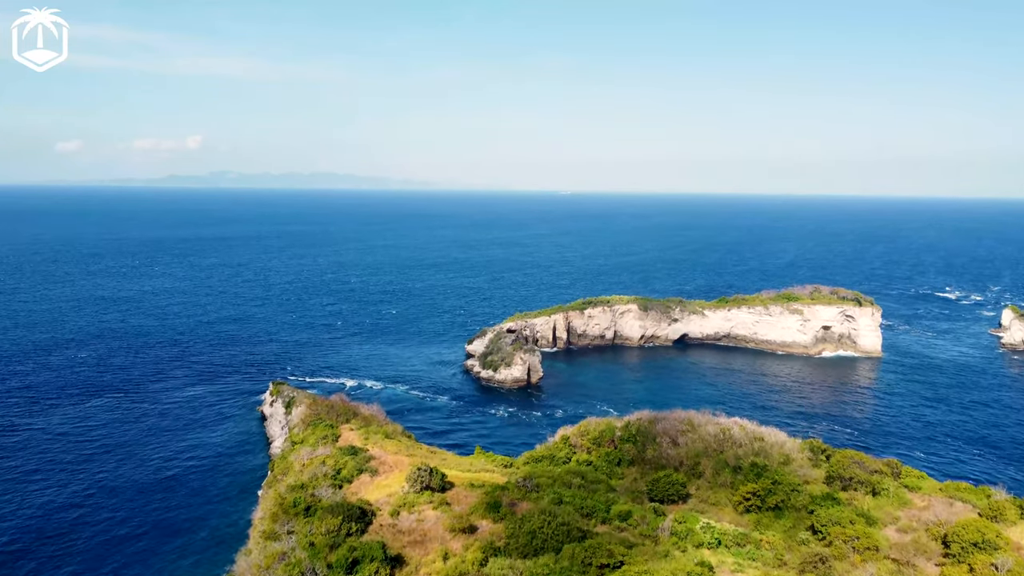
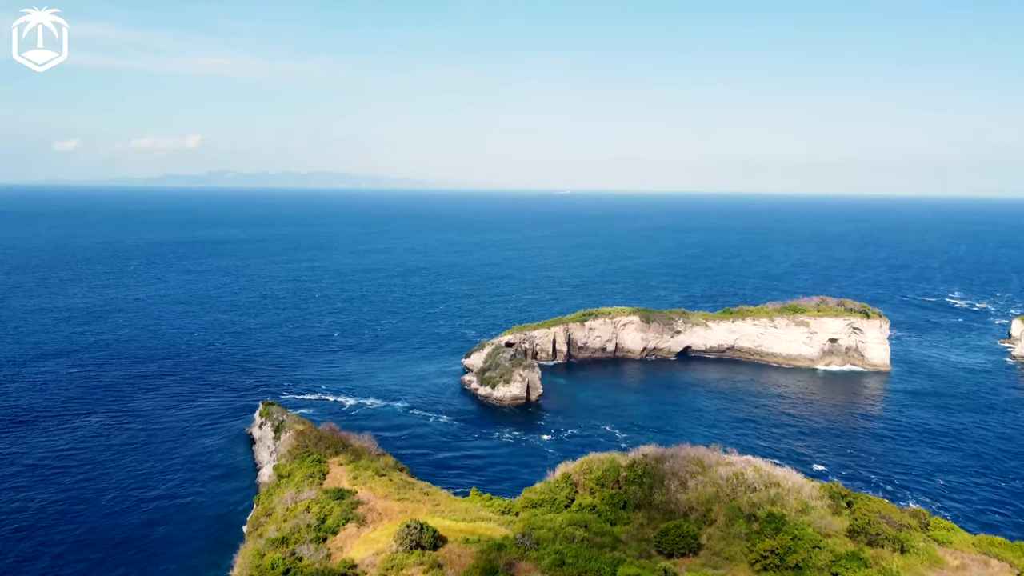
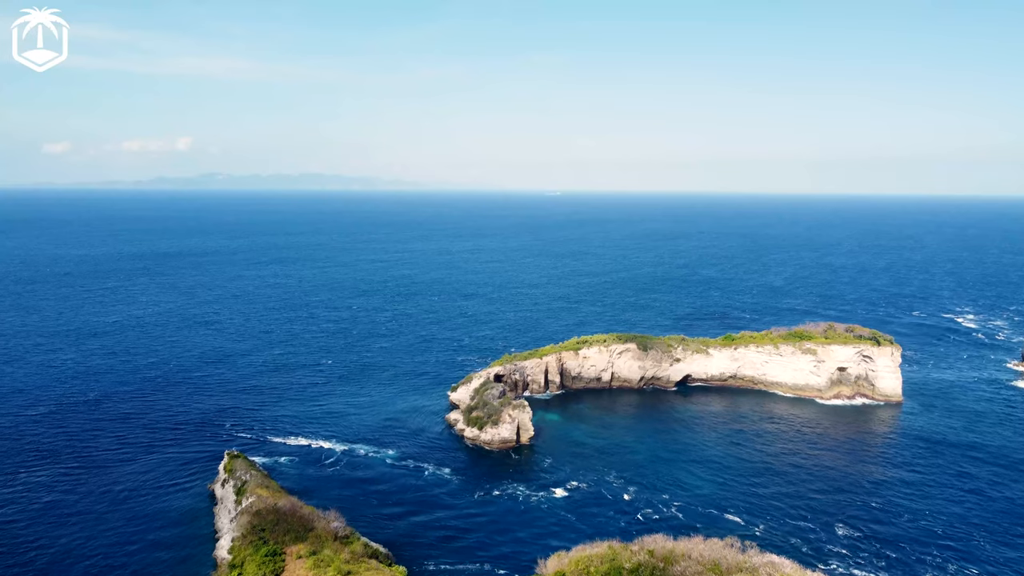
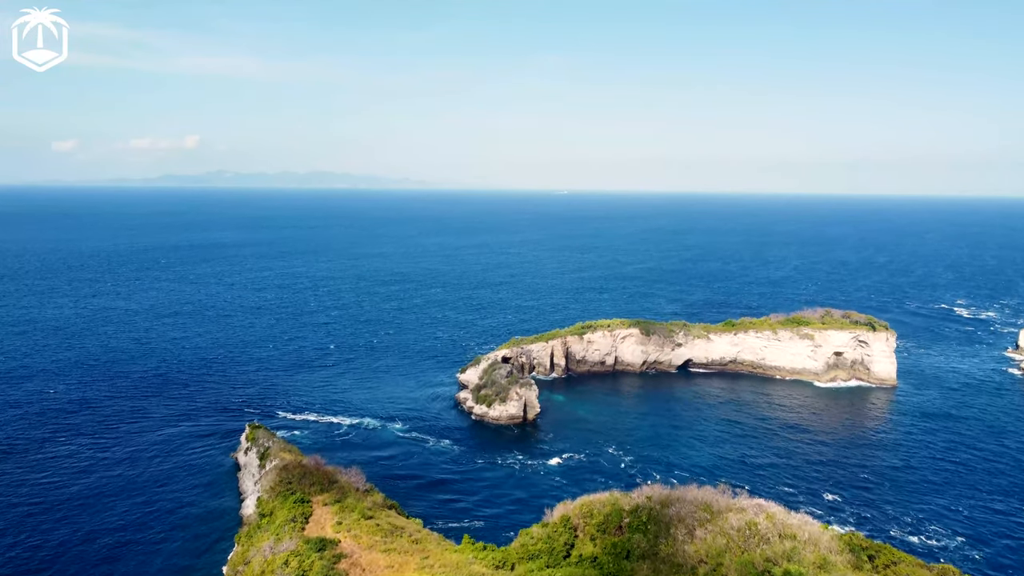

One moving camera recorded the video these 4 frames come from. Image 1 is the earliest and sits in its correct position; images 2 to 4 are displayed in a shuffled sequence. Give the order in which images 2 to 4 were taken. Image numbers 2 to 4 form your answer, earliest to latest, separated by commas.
2, 4, 3
